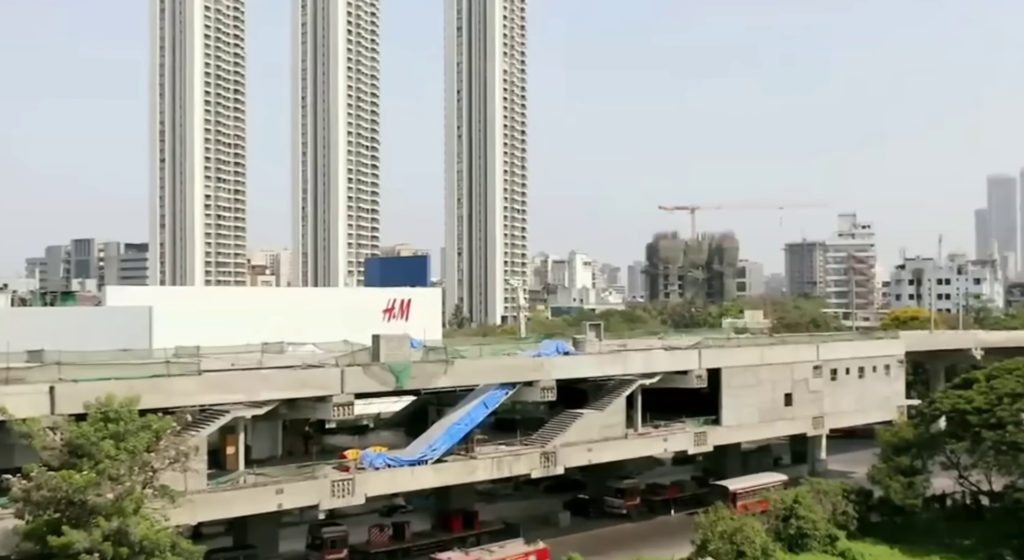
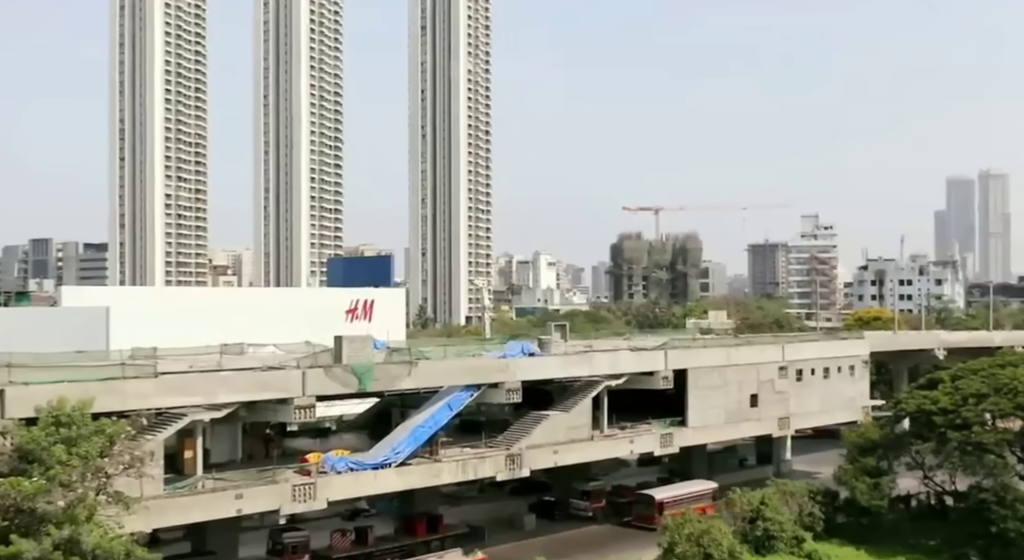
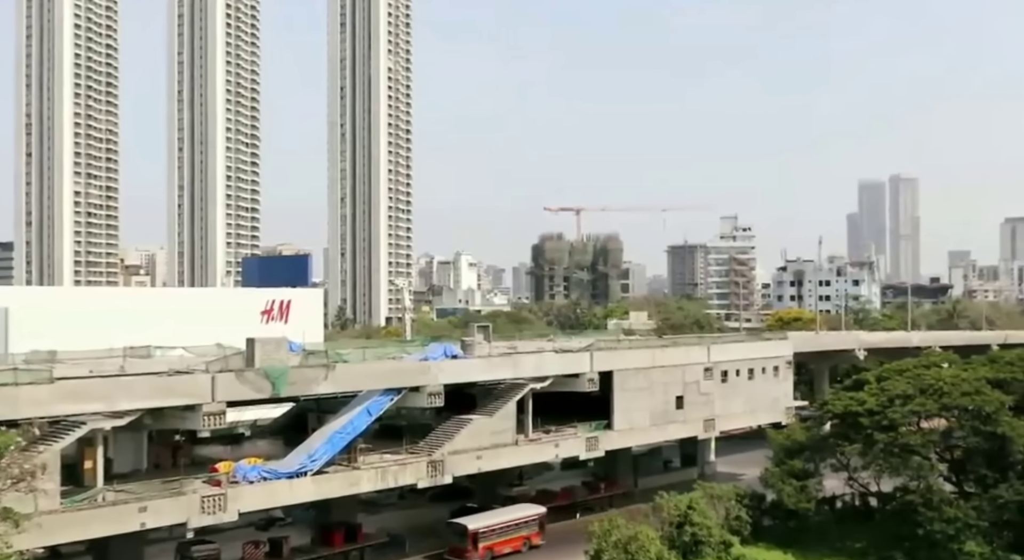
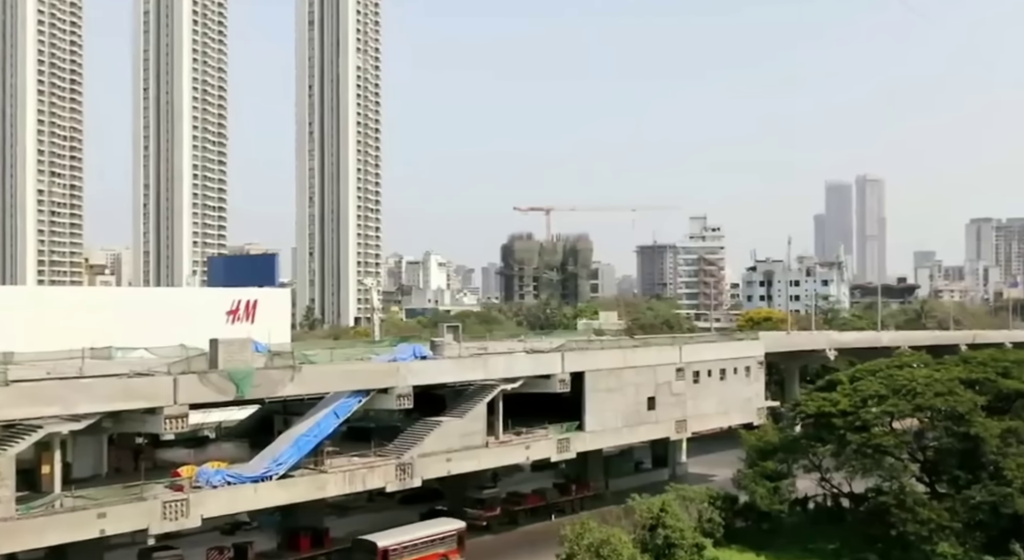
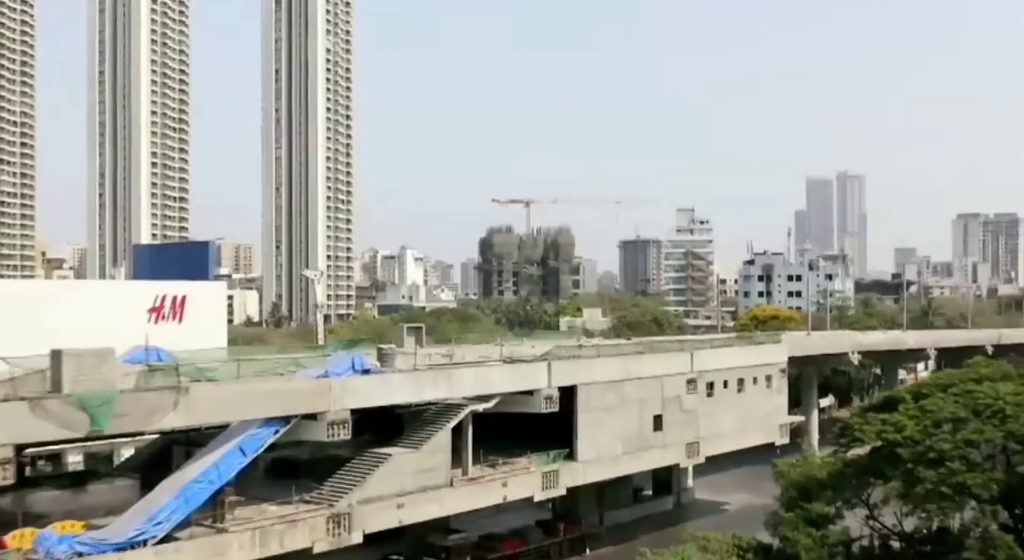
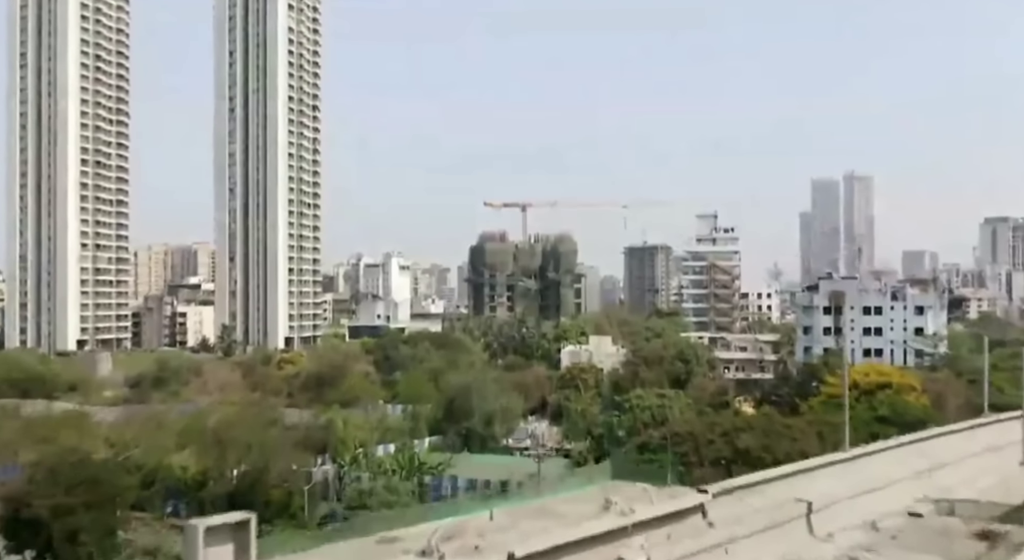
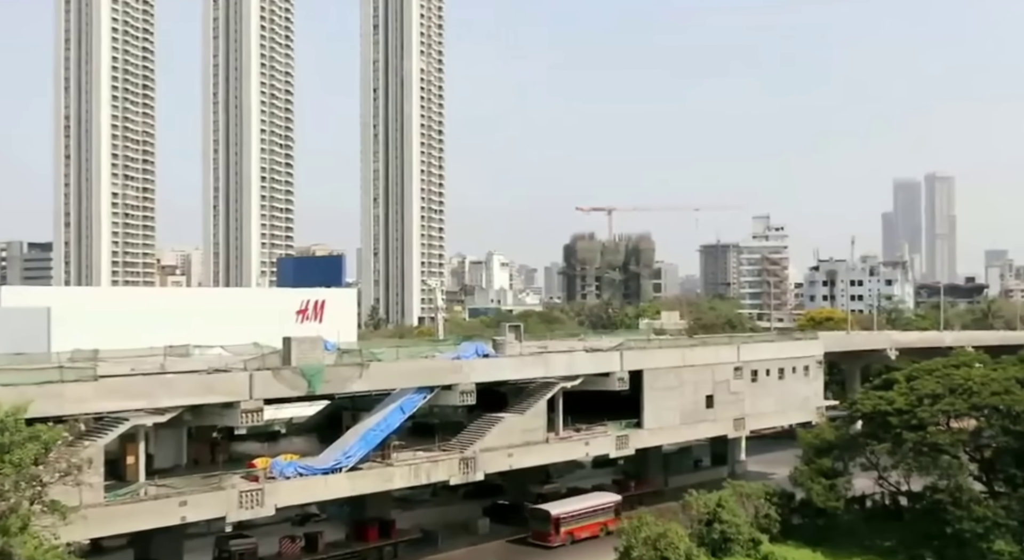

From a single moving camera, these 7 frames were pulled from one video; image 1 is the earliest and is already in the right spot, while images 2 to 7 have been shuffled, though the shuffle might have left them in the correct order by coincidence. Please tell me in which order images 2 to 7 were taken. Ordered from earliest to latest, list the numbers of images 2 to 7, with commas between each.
2, 7, 3, 4, 5, 6
